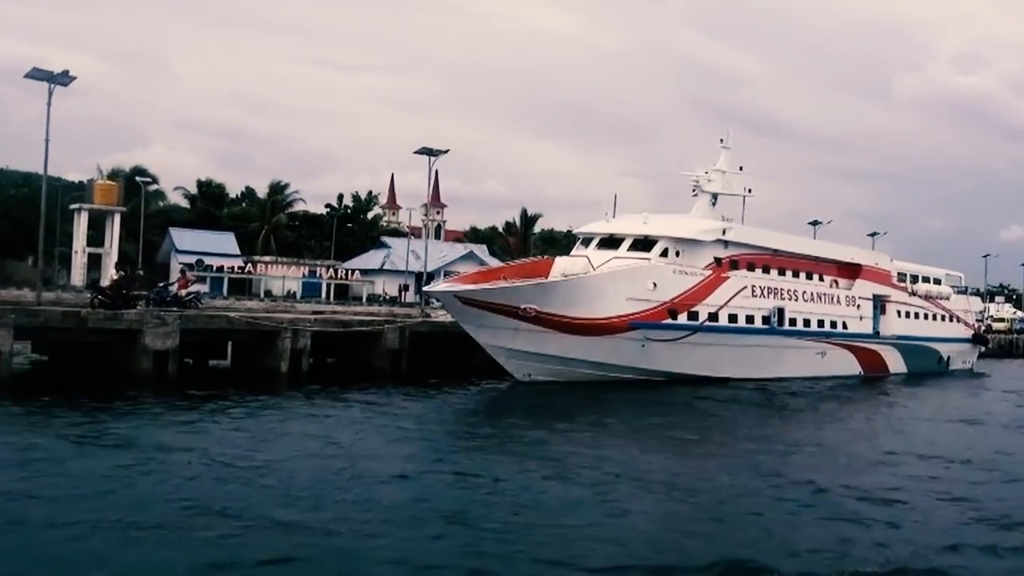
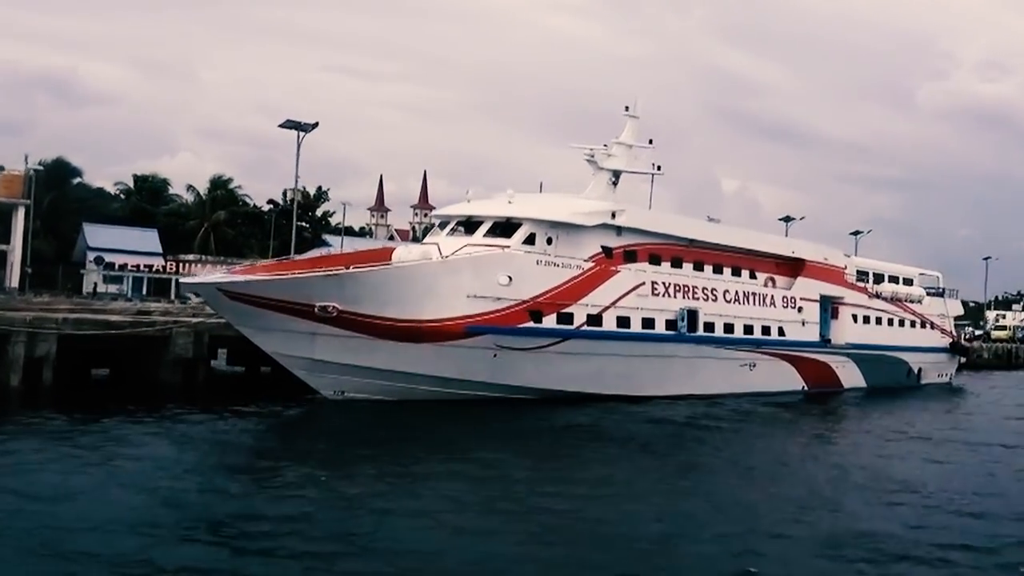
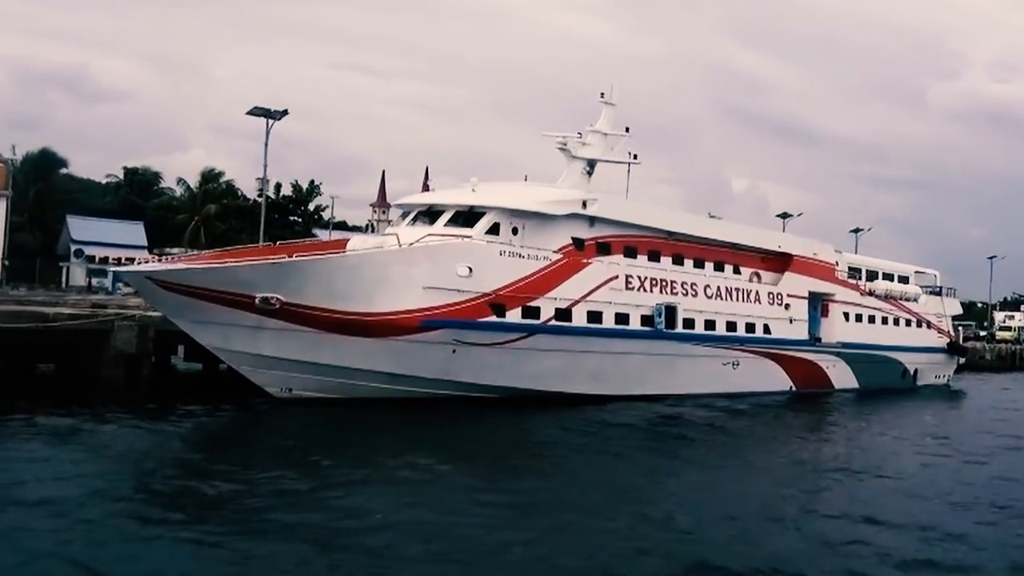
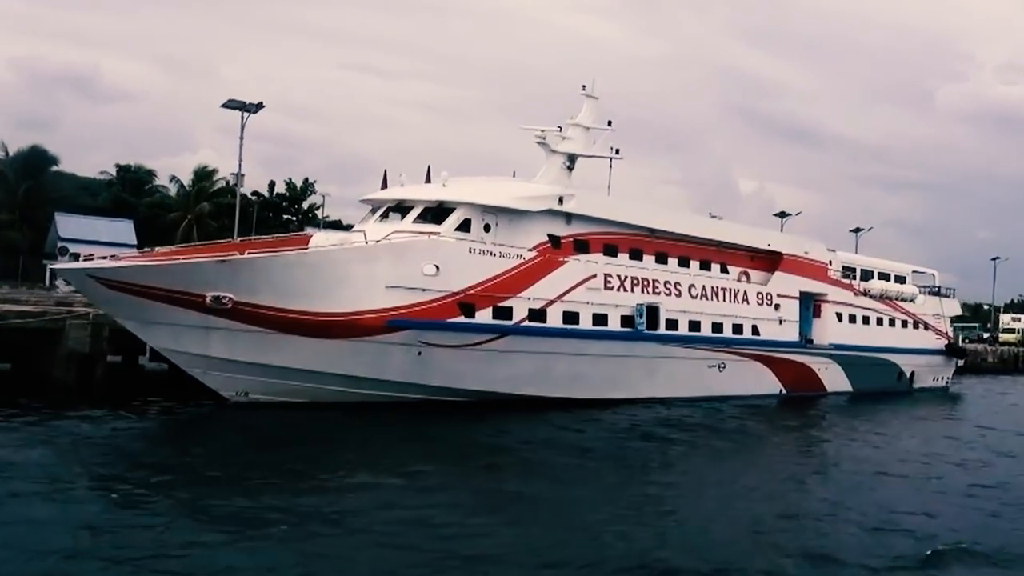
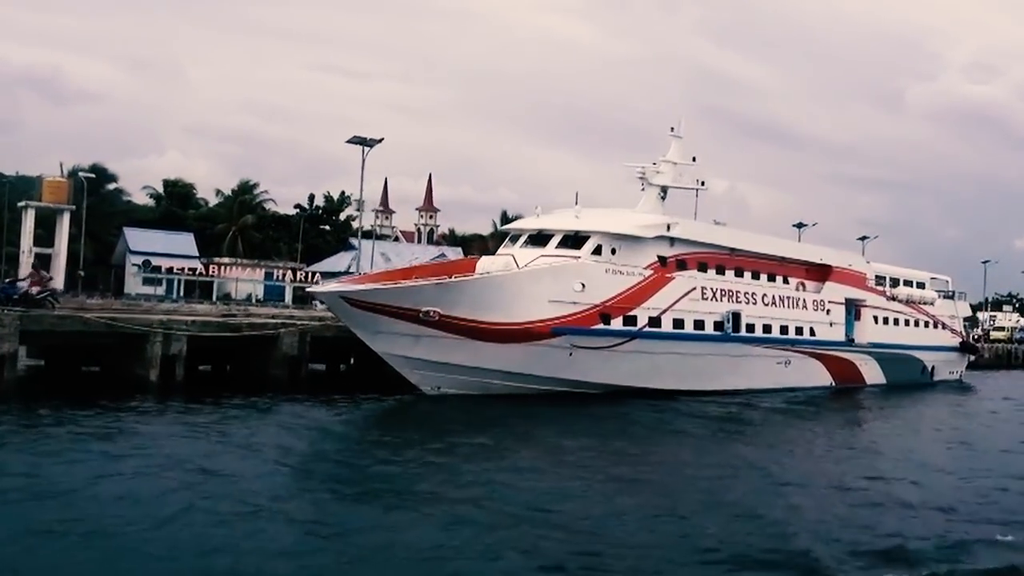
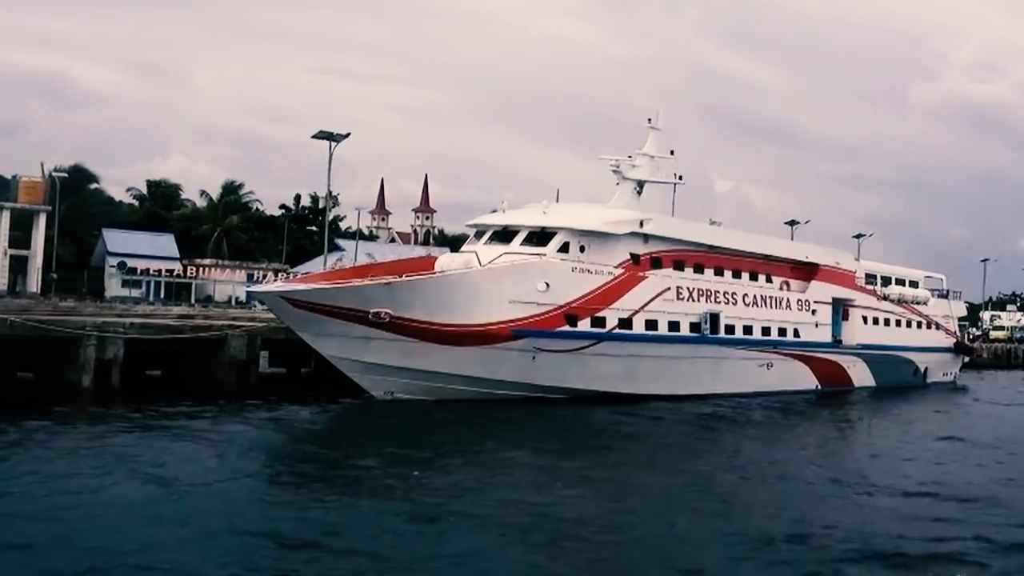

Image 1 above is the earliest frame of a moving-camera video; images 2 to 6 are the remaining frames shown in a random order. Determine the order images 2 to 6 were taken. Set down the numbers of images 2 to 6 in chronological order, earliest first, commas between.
5, 6, 2, 3, 4
